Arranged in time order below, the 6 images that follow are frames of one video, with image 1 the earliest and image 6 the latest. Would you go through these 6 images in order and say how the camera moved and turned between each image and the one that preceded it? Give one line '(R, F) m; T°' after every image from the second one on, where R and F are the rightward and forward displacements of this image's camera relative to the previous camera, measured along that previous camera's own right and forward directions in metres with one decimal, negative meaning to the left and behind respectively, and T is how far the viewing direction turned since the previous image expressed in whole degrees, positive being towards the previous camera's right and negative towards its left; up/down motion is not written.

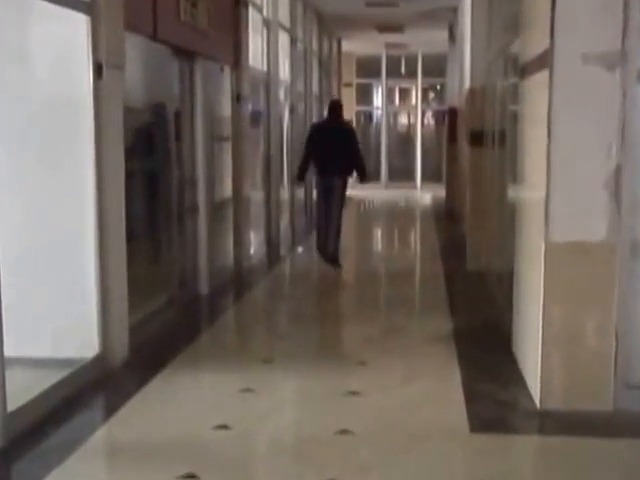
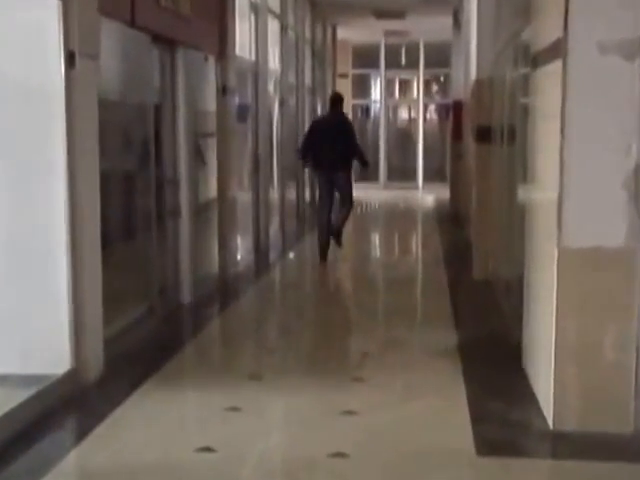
(+0.1, +1.0) m; 0°
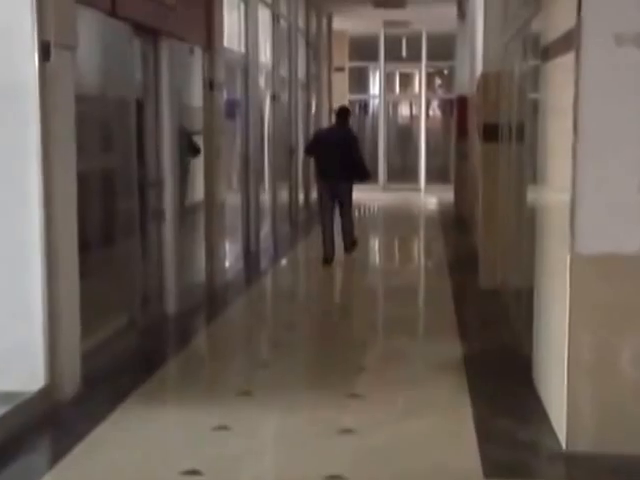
(0.0, +0.8) m; 0°
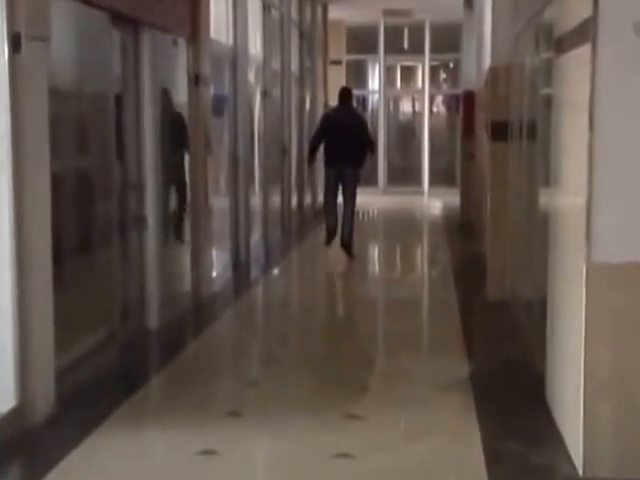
(+0.1, +0.8) m; 0°
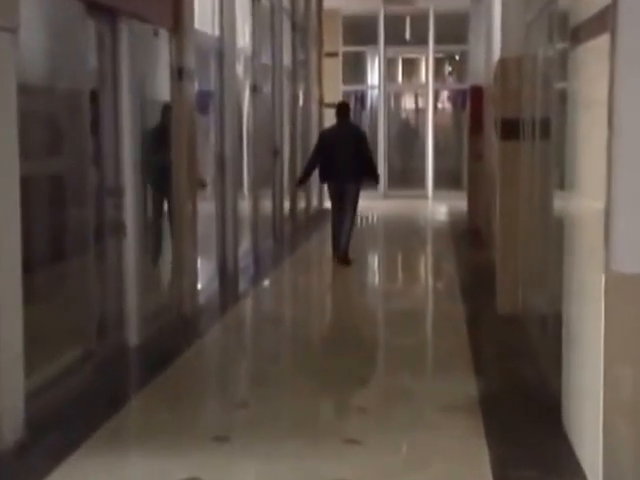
(+0.1, +0.8) m; 0°
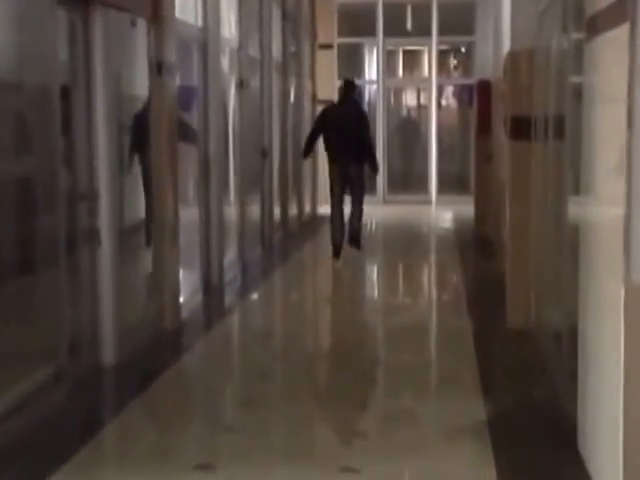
(0.0, +0.8) m; 0°
